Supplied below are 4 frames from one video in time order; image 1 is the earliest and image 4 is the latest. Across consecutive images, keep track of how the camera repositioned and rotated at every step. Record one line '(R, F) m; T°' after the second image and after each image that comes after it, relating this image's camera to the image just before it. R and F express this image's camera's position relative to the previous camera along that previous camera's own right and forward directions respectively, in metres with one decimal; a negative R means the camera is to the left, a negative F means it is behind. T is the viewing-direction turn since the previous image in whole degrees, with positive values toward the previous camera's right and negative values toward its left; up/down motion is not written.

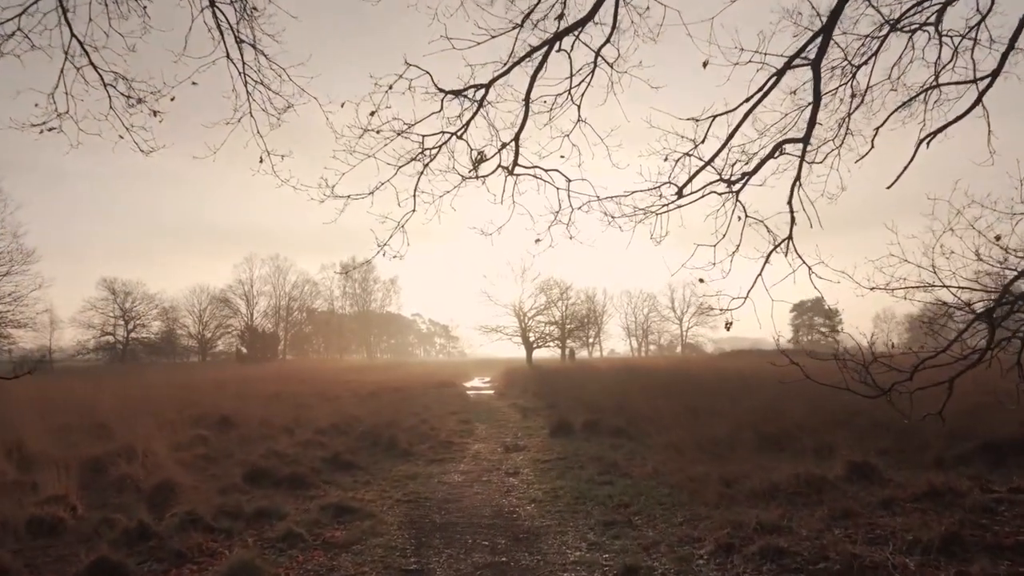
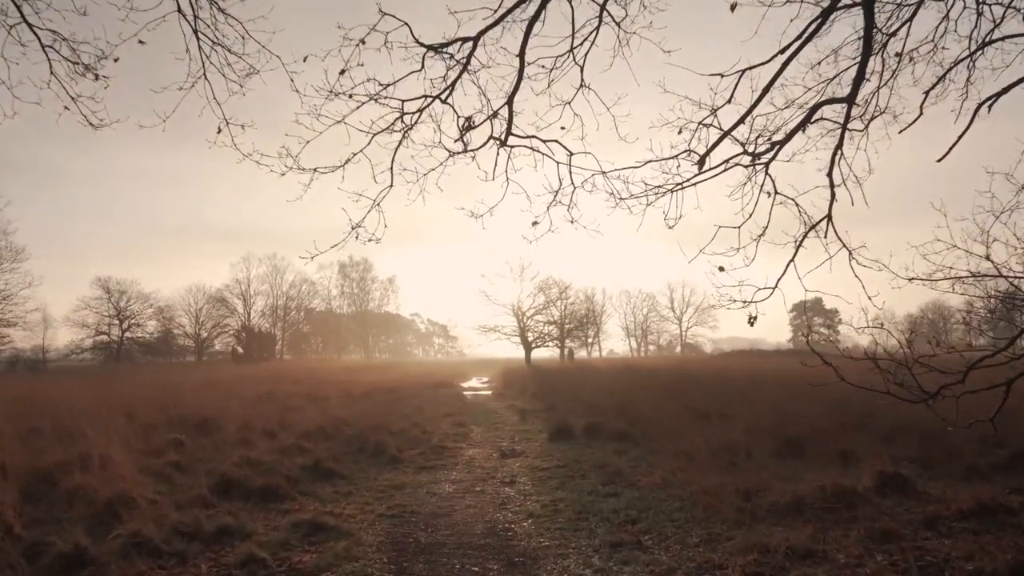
(0.0, +0.9) m; 0°
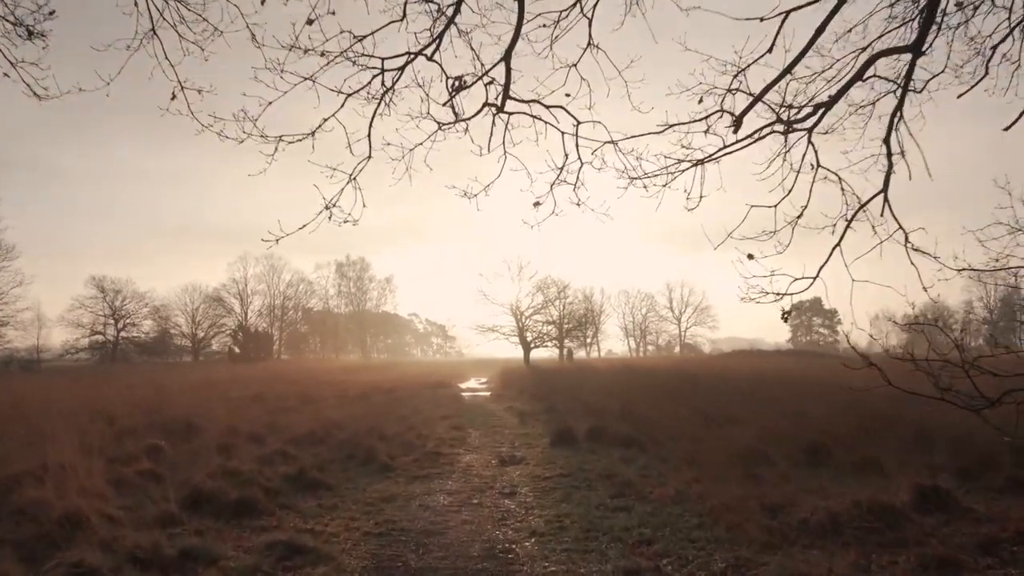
(0.0, +0.8) m; 0°
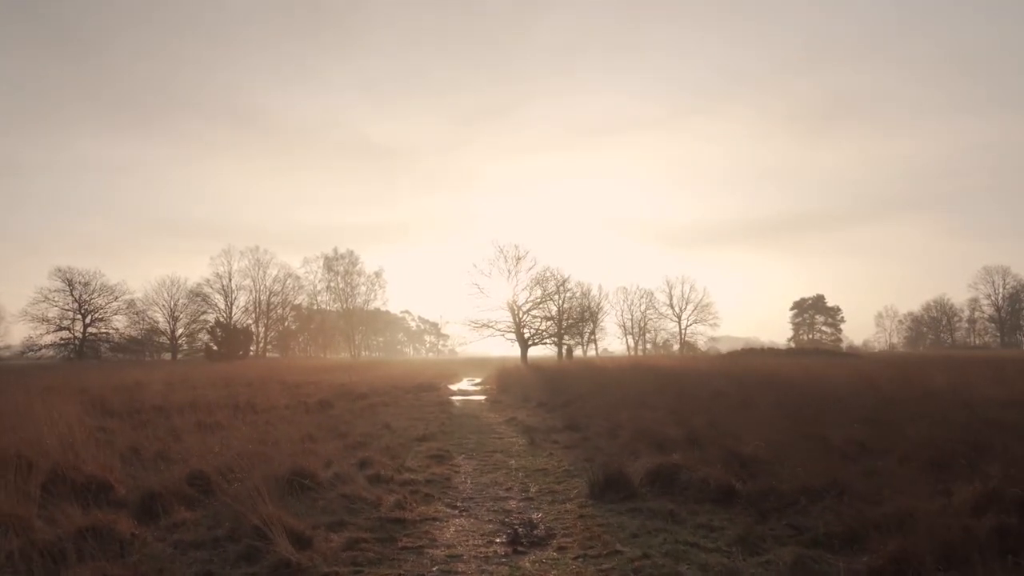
(-0.3, +5.6) m; +1°
